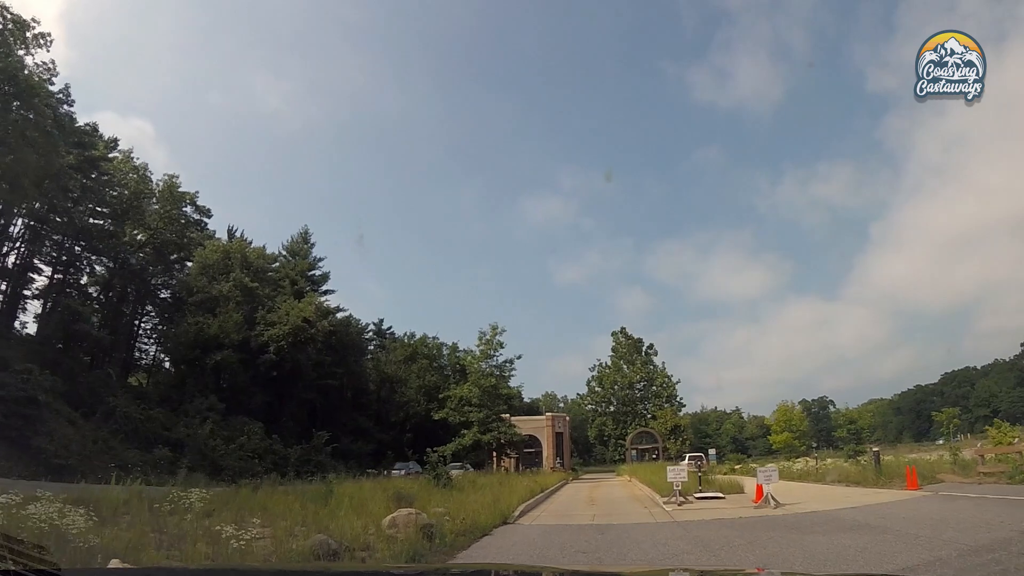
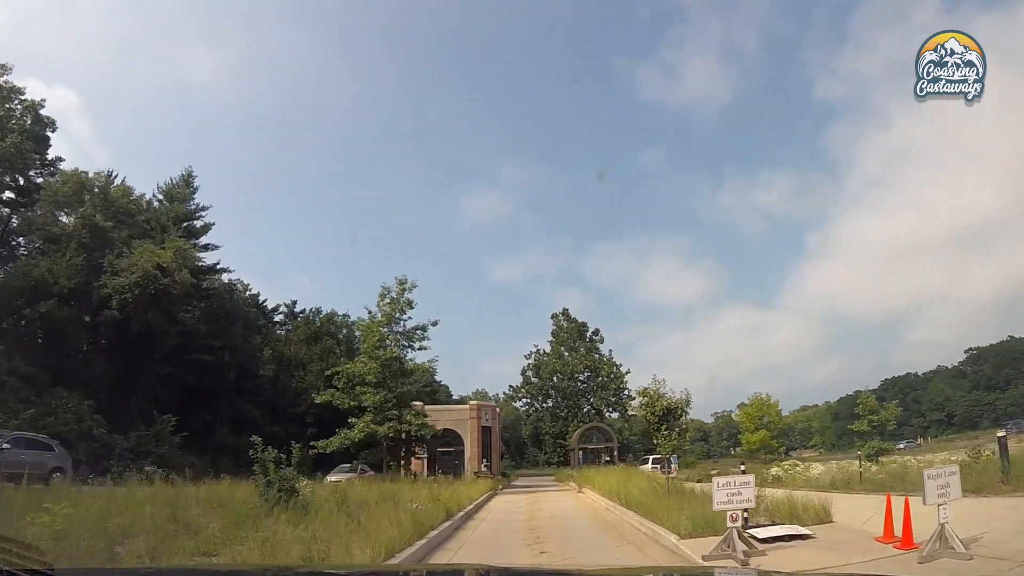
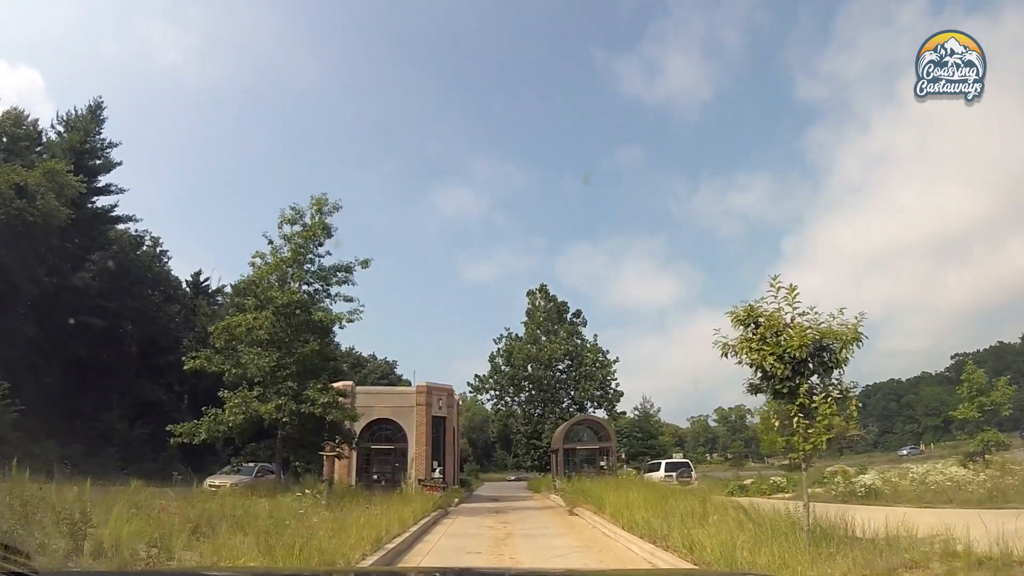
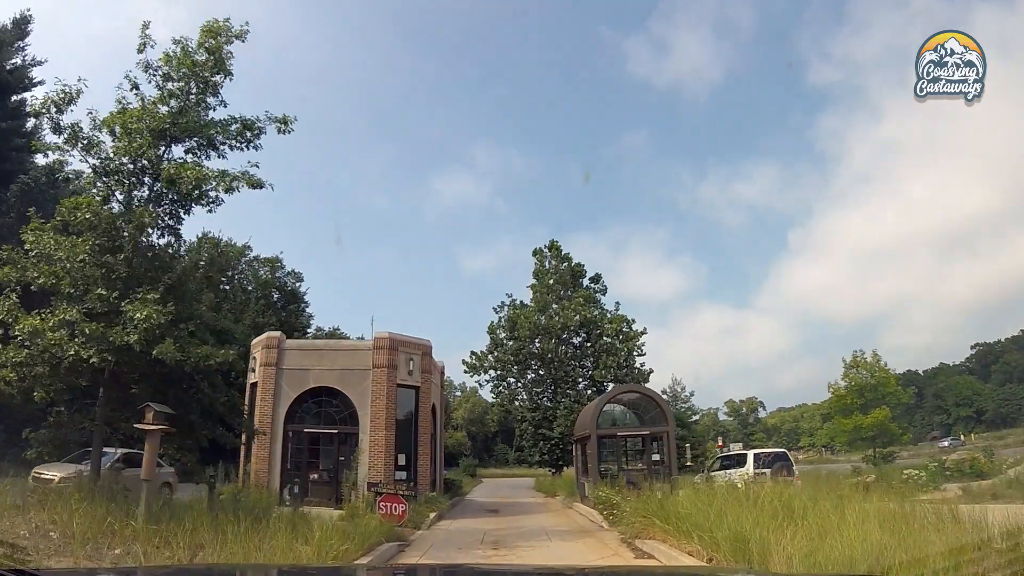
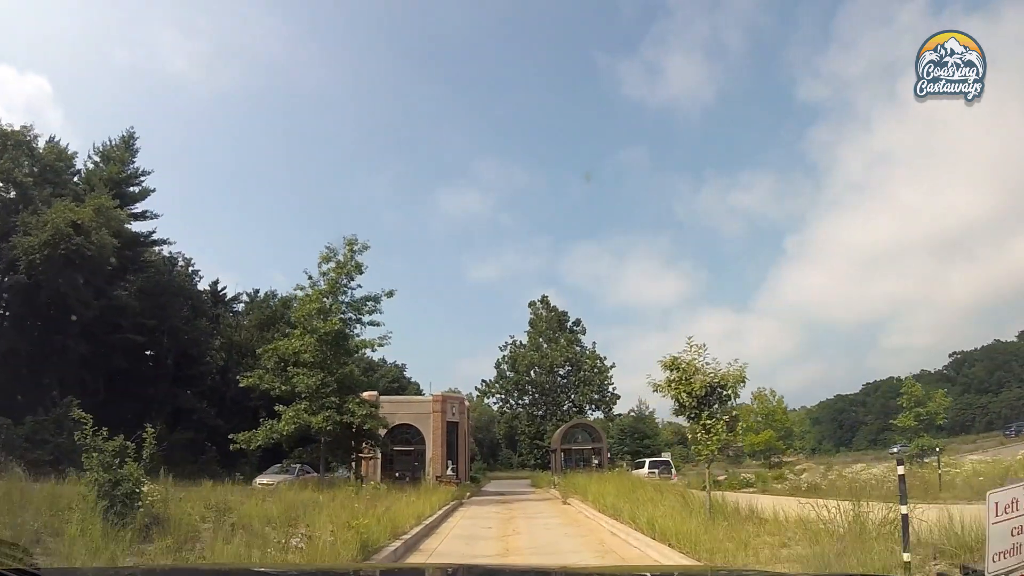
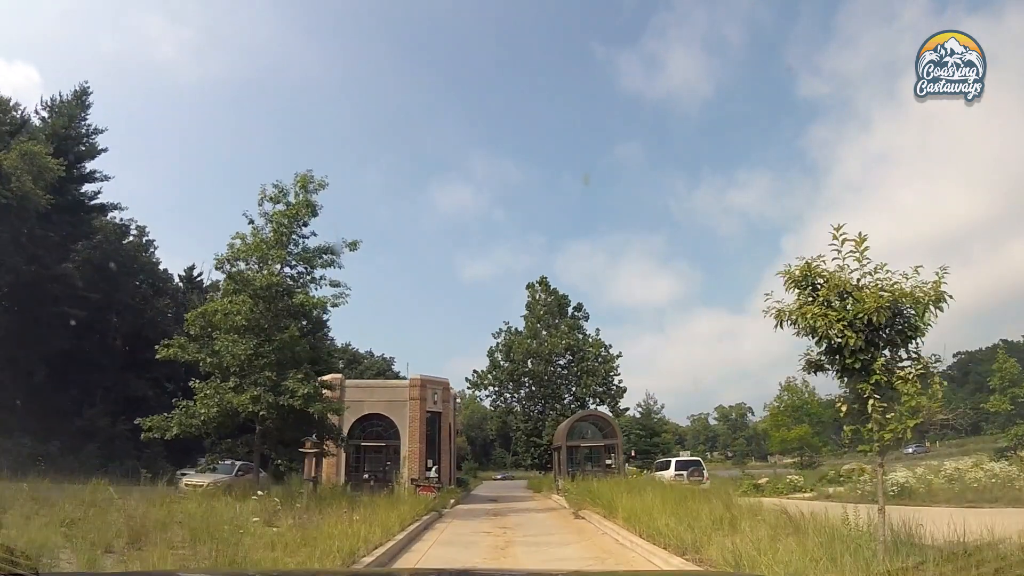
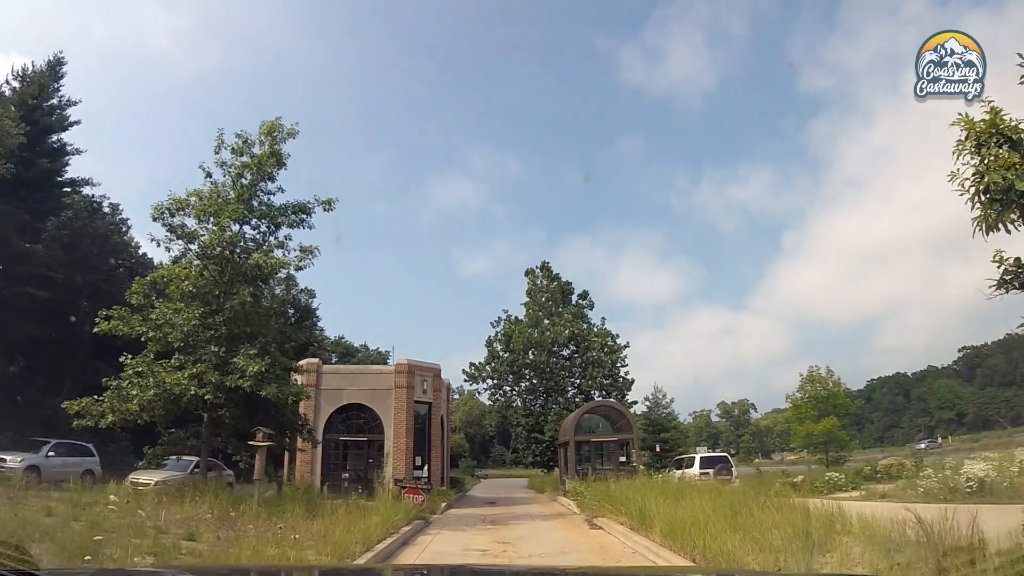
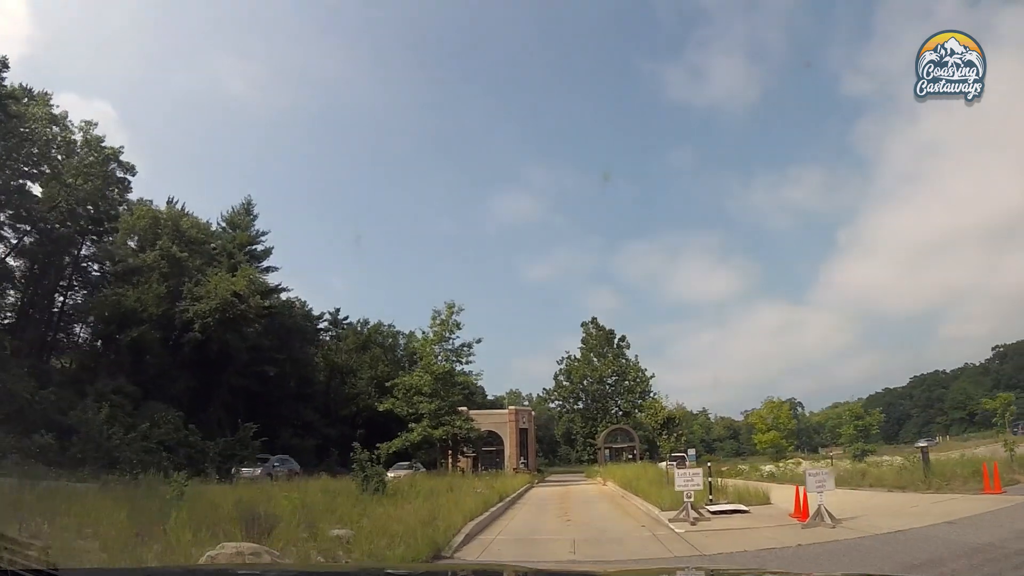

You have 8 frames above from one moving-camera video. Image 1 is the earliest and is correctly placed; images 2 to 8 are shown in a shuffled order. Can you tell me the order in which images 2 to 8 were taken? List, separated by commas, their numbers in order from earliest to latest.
8, 2, 5, 3, 6, 7, 4
